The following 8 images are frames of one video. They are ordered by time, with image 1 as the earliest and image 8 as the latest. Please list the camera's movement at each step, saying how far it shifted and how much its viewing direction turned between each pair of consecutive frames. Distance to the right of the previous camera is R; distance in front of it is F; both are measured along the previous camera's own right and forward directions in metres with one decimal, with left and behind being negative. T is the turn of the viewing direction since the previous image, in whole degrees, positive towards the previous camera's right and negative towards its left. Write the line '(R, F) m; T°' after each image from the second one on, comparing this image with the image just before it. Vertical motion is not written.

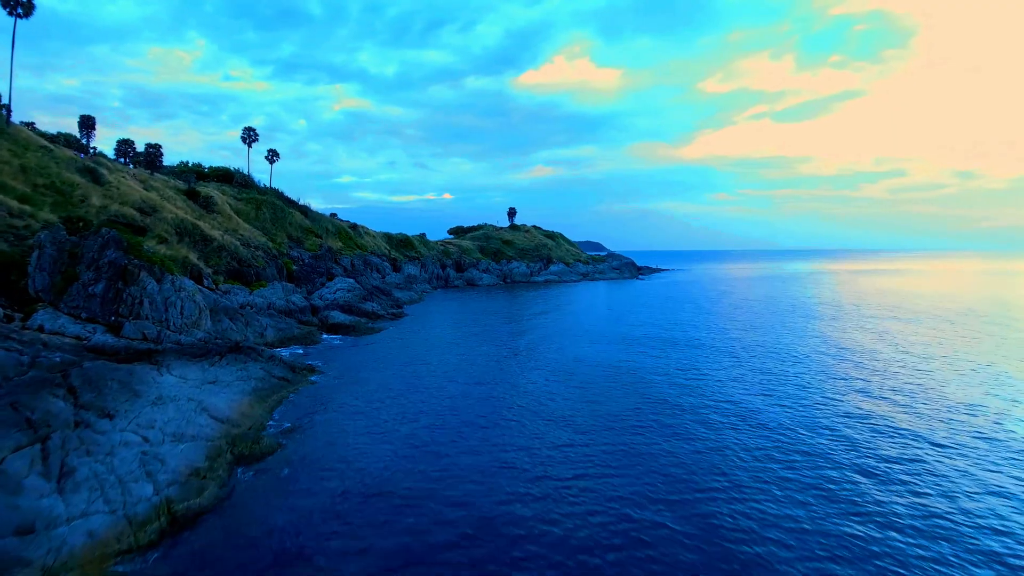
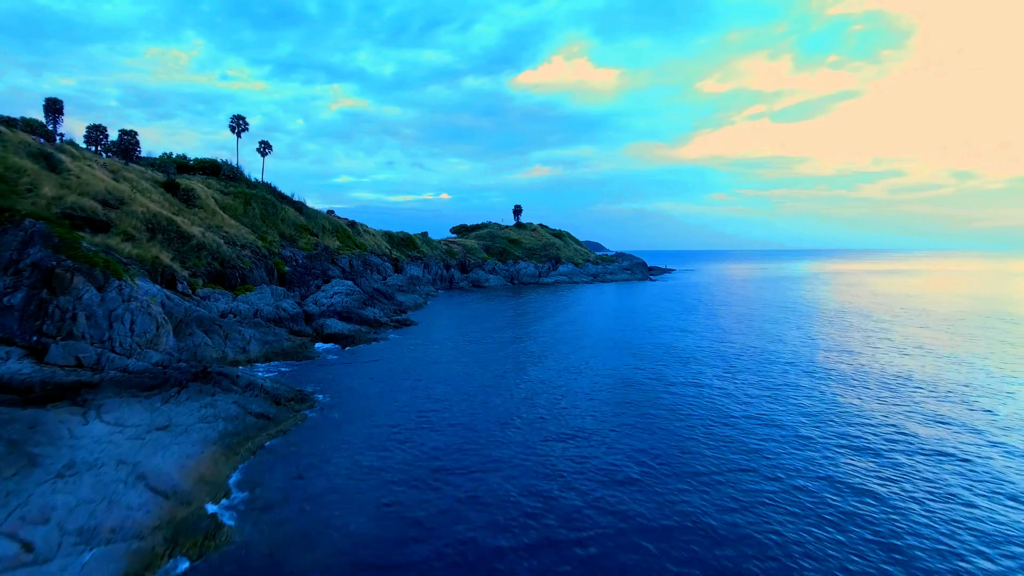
(-1.8, +6.8) m; 0°
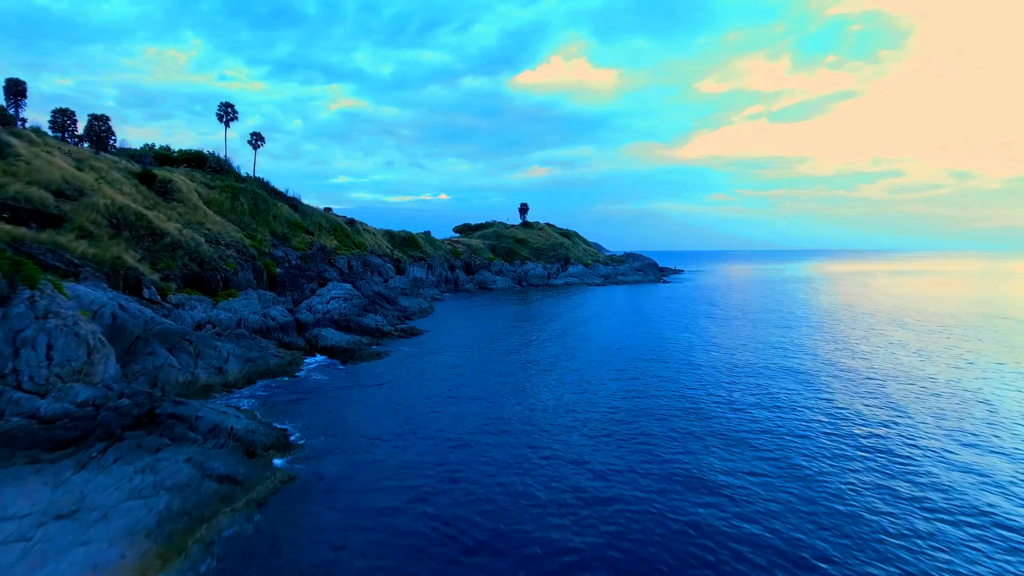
(-1.6, +6.3) m; 0°
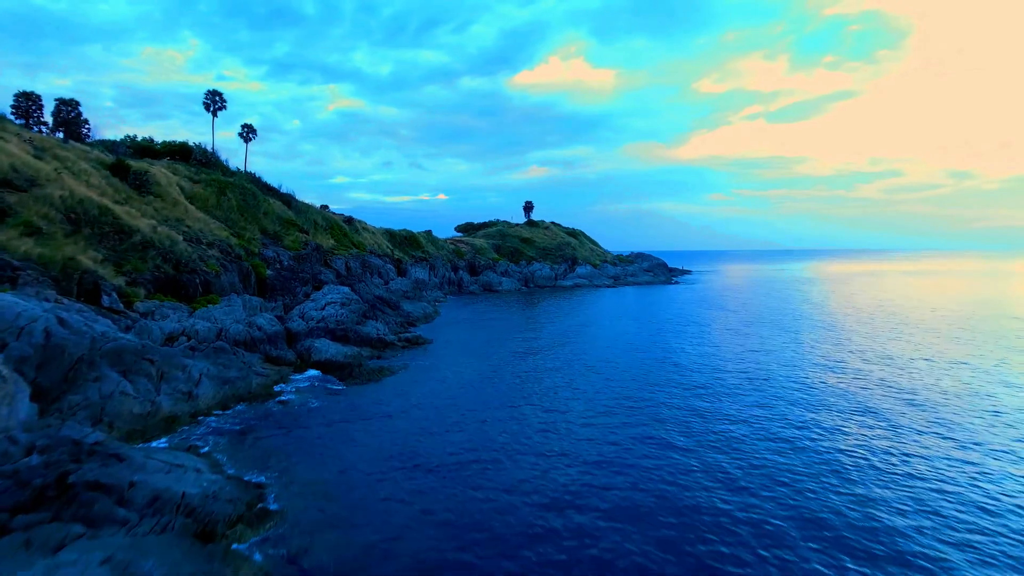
(-1.2, +5.2) m; 0°
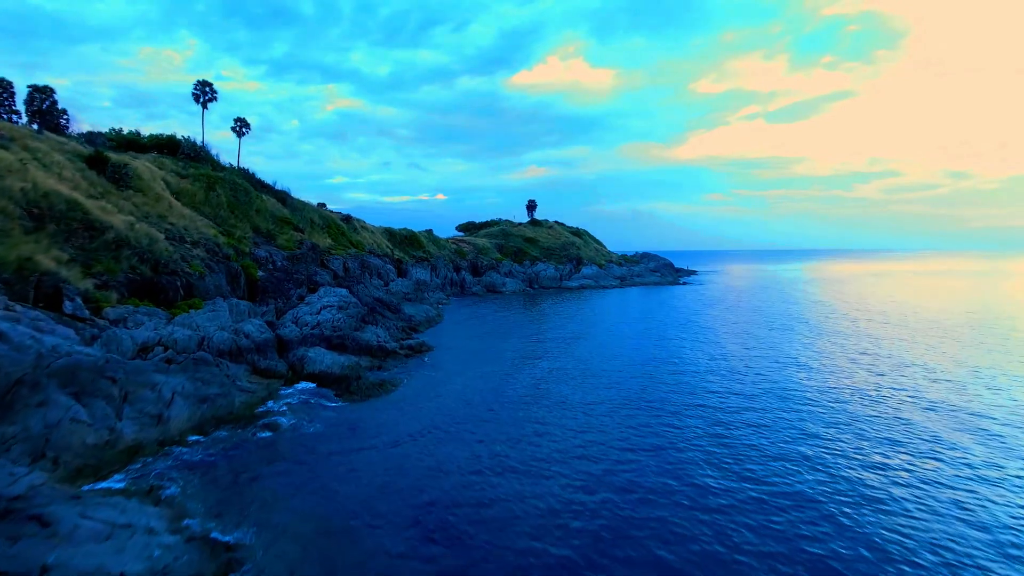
(-0.8, +3.5) m; 0°
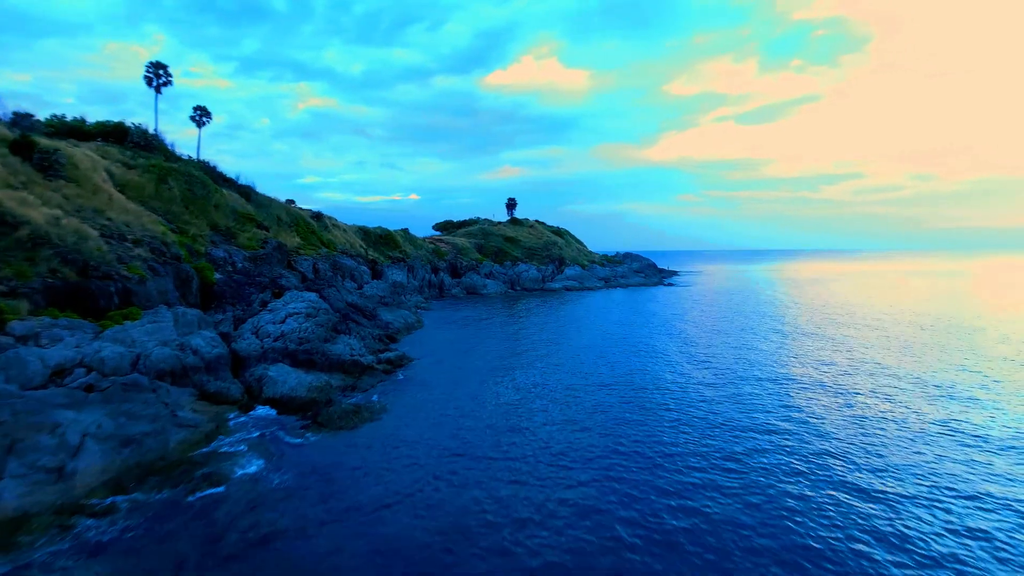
(-1.0, +4.7) m; +2°
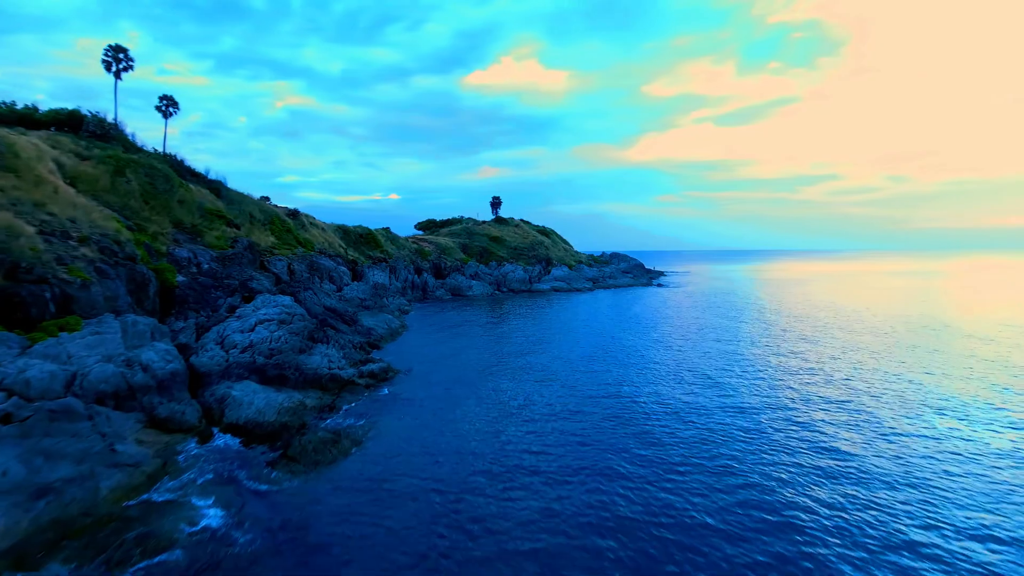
(-0.8, +3.5) m; +2°
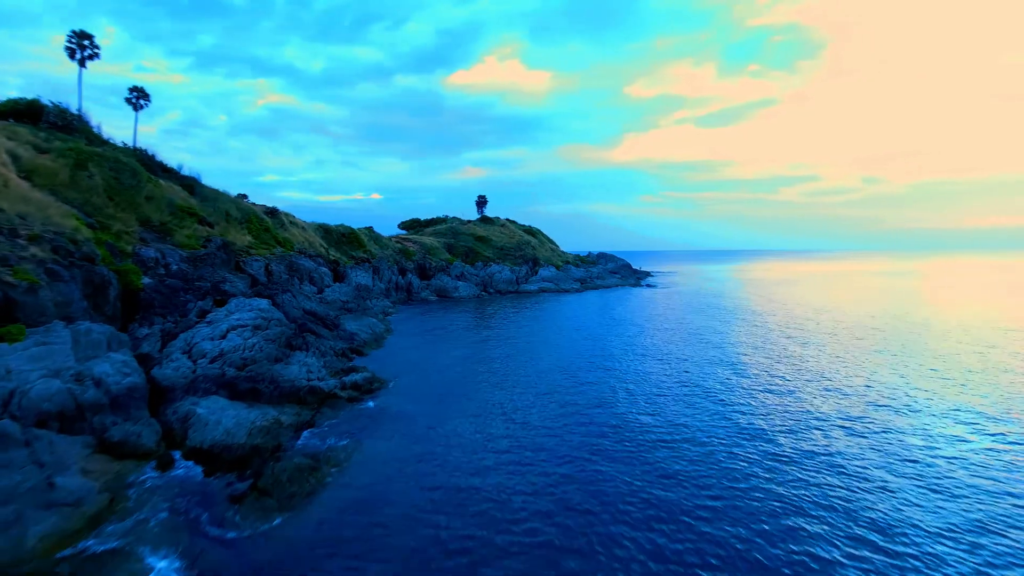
(-0.6, +2.4) m; +1°
